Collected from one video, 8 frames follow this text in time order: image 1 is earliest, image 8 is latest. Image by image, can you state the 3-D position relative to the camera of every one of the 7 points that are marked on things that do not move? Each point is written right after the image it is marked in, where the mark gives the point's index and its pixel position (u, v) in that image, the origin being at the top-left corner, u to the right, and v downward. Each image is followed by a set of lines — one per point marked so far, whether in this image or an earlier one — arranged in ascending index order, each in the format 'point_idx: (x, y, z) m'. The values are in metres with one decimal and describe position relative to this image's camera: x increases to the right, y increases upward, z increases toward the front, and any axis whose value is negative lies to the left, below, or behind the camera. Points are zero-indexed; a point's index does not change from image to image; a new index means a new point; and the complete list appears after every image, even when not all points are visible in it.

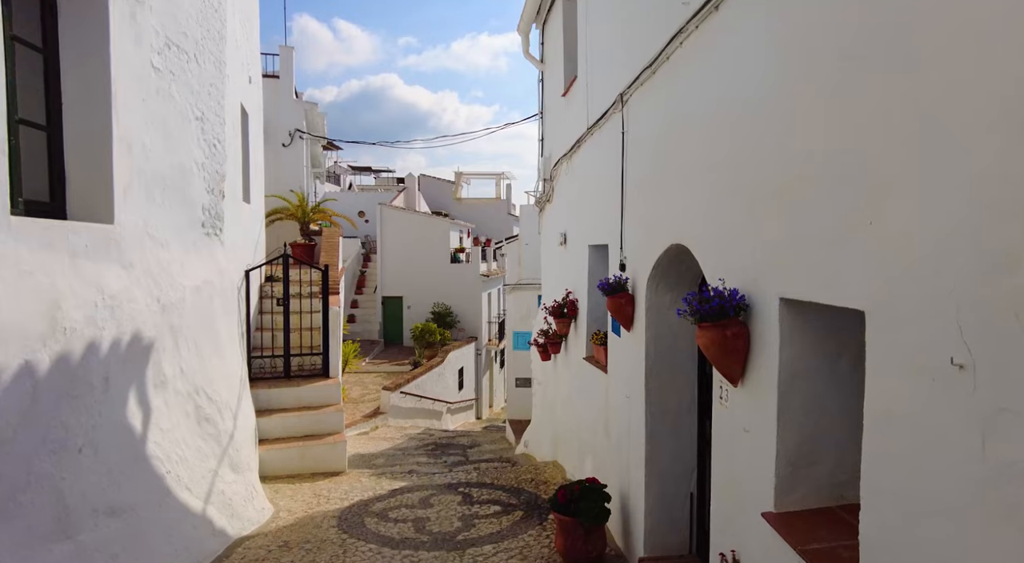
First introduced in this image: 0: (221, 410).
0: (-2.2, -1.0, +5.1) m
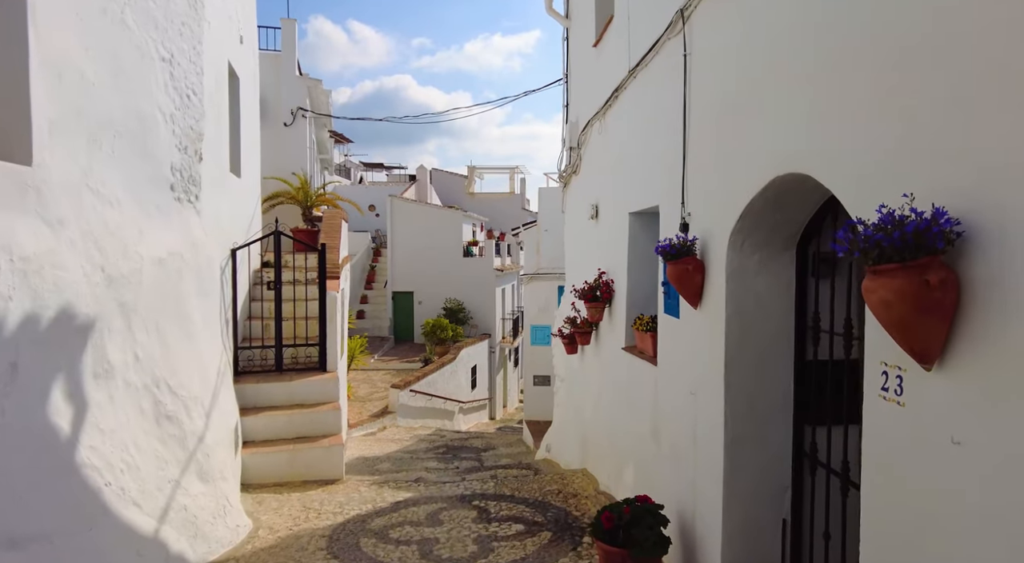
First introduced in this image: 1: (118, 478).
0: (-2.1, -0.8, +4.3) m
1: (-2.0, -1.0, +3.3) m
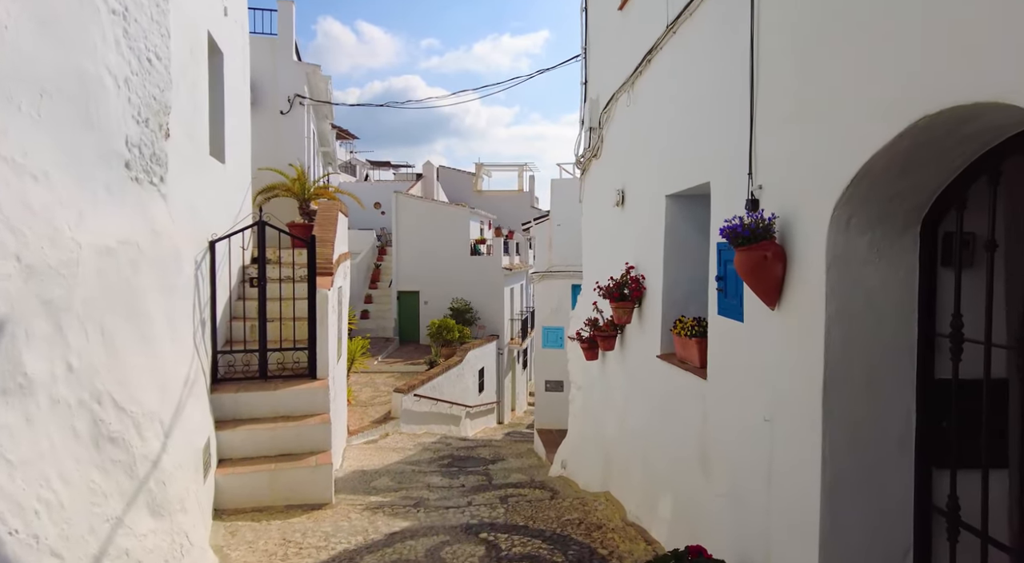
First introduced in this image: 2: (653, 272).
0: (-2.0, -0.8, +3.6) m
1: (-1.9, -0.9, +2.6) m
2: (+0.9, +0.1, +4.3) m
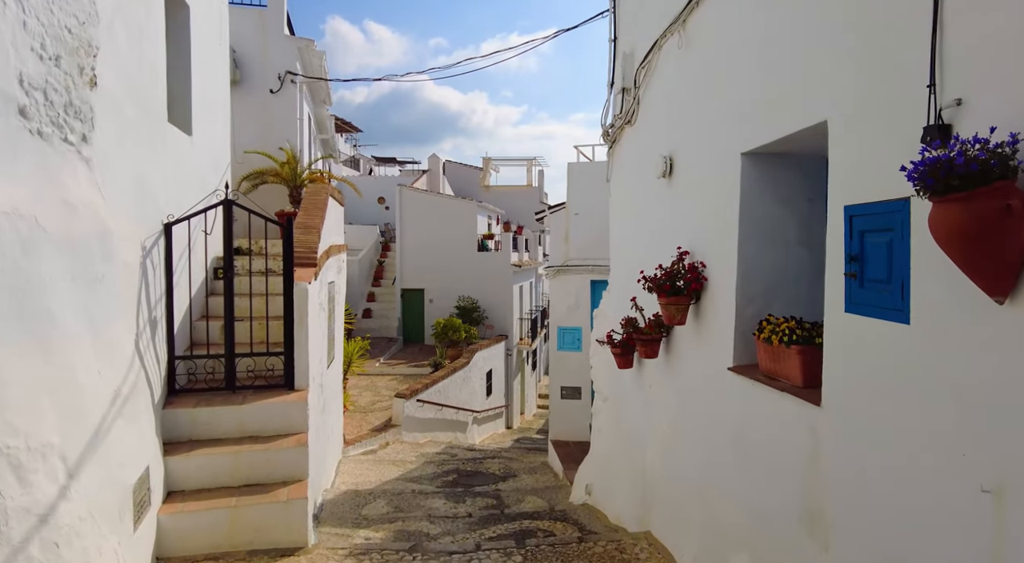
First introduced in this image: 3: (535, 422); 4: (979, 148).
0: (-1.9, -0.7, +2.6) m
1: (-1.8, -0.9, +1.6) m
2: (+1.0, +0.1, +3.3) m
3: (+0.7, -4.1, +19.8) m
4: (+1.0, +0.3, +1.4) m
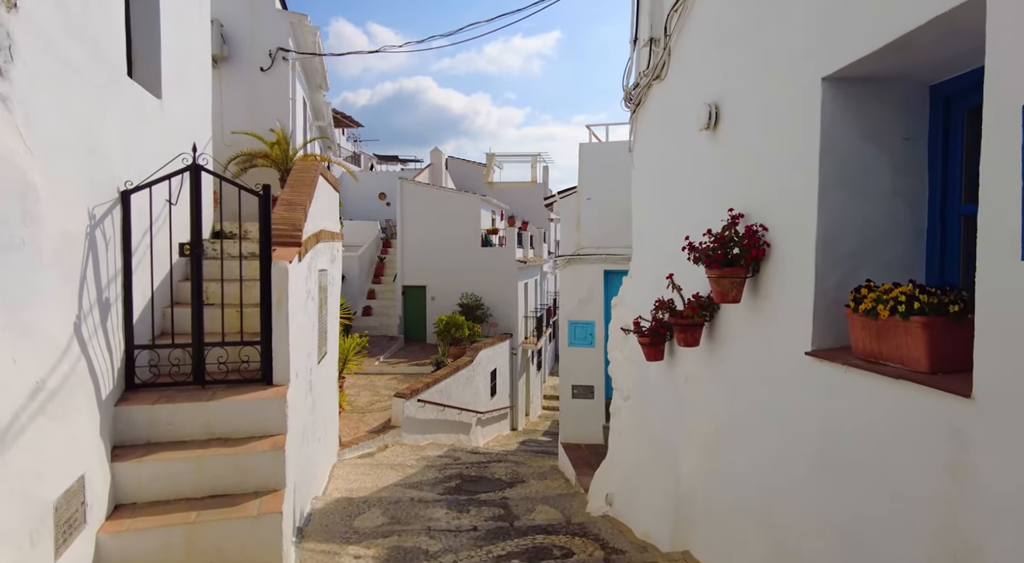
0: (-1.8, -0.6, +1.9) m
1: (-1.7, -0.7, +1.0) m
2: (+1.1, +0.3, +2.6) m
3: (+0.8, -4.0, +19.1) m
4: (+1.0, +0.4, +0.8) m
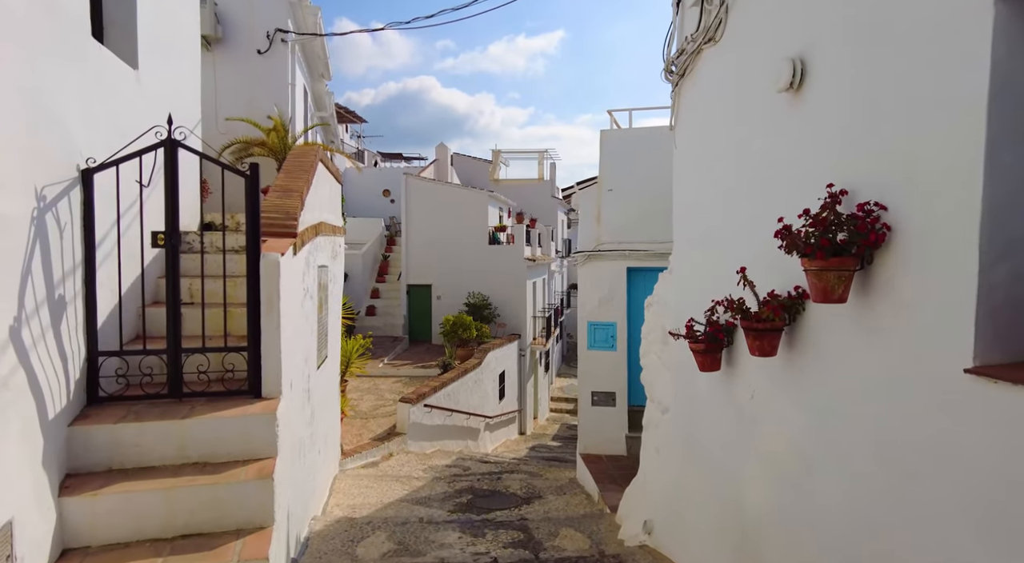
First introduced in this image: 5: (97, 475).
0: (-1.7, -0.5, +1.3) m
1: (-1.6, -0.7, +0.3) m
2: (+1.3, +0.3, +2.0) m
3: (+1.0, -4.0, +18.5) m
4: (+1.2, +0.4, +0.1) m
5: (-1.9, -0.9, +3.1) m
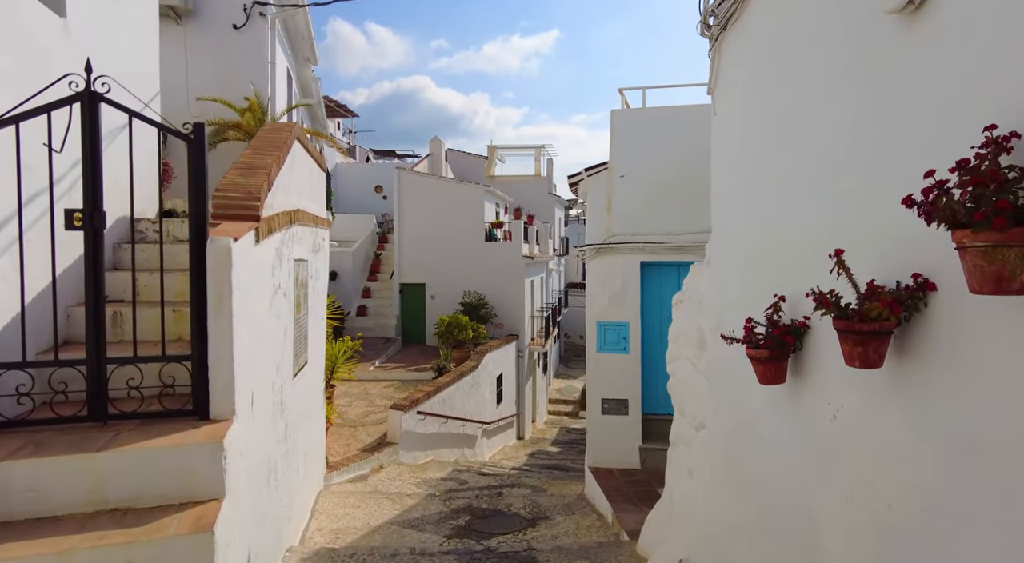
0: (-1.6, -0.5, +0.5) m
1: (-1.5, -0.7, -0.4) m
2: (+1.3, +0.3, +1.2) m
3: (+1.0, -4.0, +17.7) m
4: (+1.3, +0.5, -0.6) m
5: (-1.9, -0.9, +2.3) m
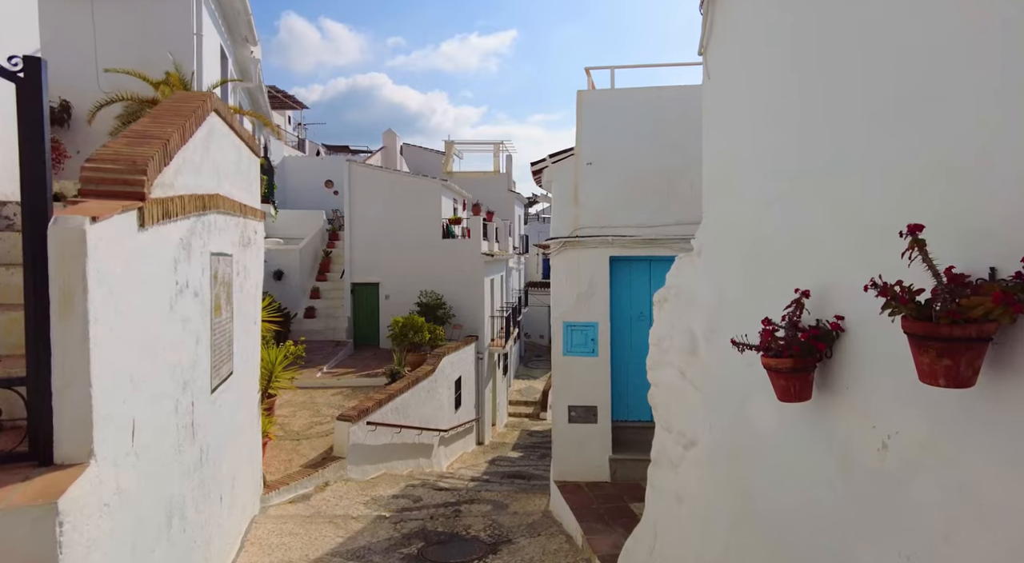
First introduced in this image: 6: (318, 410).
0: (-1.6, -0.5, -0.3) m
1: (-1.4, -0.7, -1.2) m
2: (+1.3, +0.4, +0.6) m
3: (0.0, -3.9, +17.1) m
4: (+1.3, +0.5, -1.2) m
5: (-2.0, -0.8, +1.5) m
6: (-2.9, -1.9, +10.1) m
